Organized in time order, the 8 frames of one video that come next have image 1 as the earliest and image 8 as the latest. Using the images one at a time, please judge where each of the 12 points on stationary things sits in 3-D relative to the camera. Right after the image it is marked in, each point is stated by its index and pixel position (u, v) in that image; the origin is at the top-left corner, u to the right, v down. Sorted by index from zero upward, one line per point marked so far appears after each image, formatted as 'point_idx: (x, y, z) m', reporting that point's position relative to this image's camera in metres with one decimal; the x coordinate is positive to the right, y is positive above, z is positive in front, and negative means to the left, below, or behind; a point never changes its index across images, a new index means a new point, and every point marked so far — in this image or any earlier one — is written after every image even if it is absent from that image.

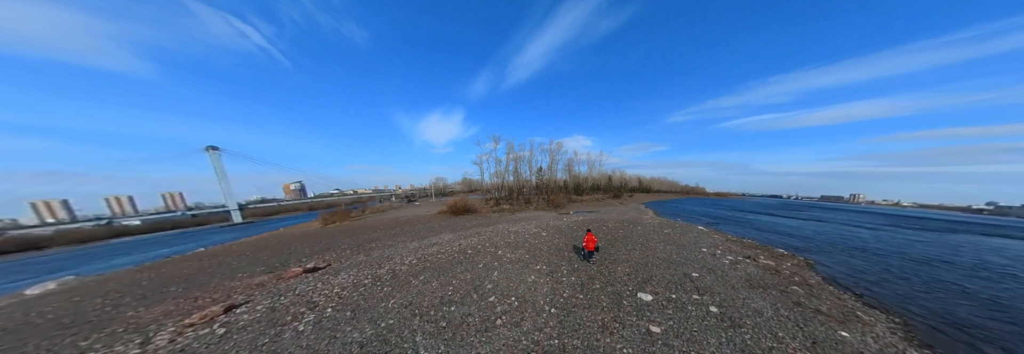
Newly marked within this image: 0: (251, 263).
0: (-13.4, -4.4, +9.7) m
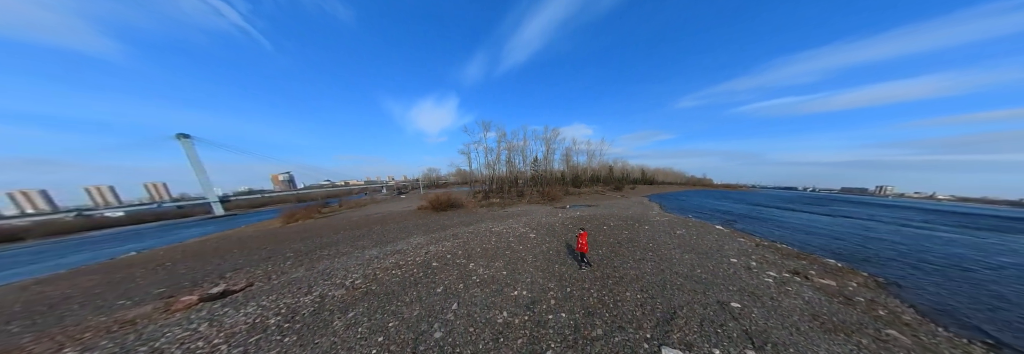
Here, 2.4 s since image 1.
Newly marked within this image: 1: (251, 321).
0: (-14.3, -4.2, +7.6) m
1: (-6.4, -3.5, +4.5) m
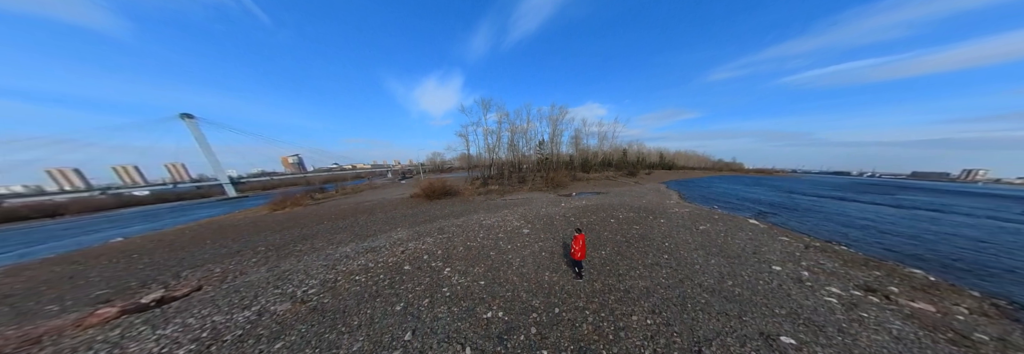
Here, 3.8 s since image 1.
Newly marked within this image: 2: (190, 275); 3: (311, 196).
0: (-14.8, -3.7, +7.0) m
1: (-7.0, -3.4, +3.6) m
2: (-11.9, -3.5, +7.0) m
3: (-21.5, -2.0, +20.0) m
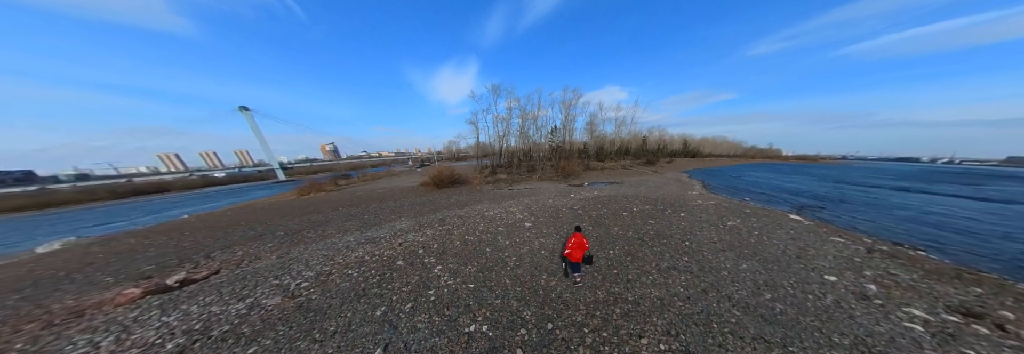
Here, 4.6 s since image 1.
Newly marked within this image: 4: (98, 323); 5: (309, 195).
0: (-14.7, -3.3, +7.9) m
1: (-7.3, -3.3, +3.8) m
2: (-11.9, -3.2, +7.6) m
3: (-20.2, -0.6, +21.4) m
4: (-9.8, -3.4, +4.5) m
5: (-18.0, -1.6, +16.6) m
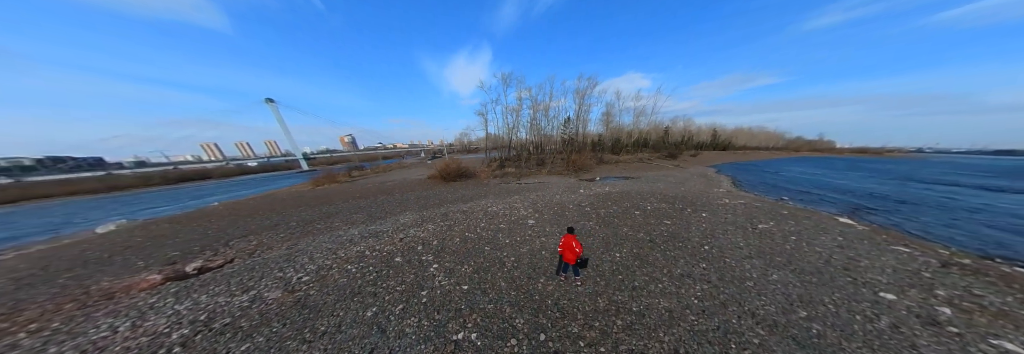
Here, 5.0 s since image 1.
0: (-14.6, -2.9, +8.5) m
1: (-7.5, -3.2, +4.0) m
2: (-11.8, -2.8, +8.0) m
3: (-19.2, +0.5, +22.1) m
4: (-9.9, -3.2, +4.8) m
5: (-17.3, -0.8, +17.3) m
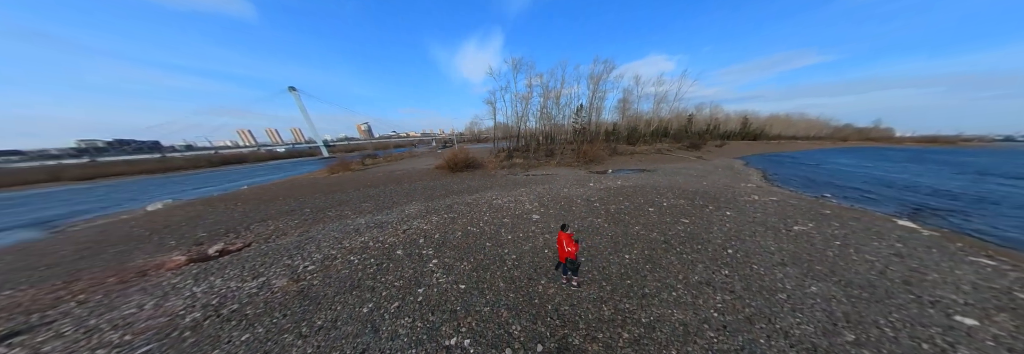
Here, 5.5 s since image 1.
0: (-14.4, -2.4, +9.1) m
1: (-7.5, -3.0, +4.2) m
2: (-11.6, -2.3, +8.5) m
3: (-18.1, +1.9, +22.8) m
4: (-9.9, -3.0, +5.2) m
5: (-16.5, +0.4, +18.0) m
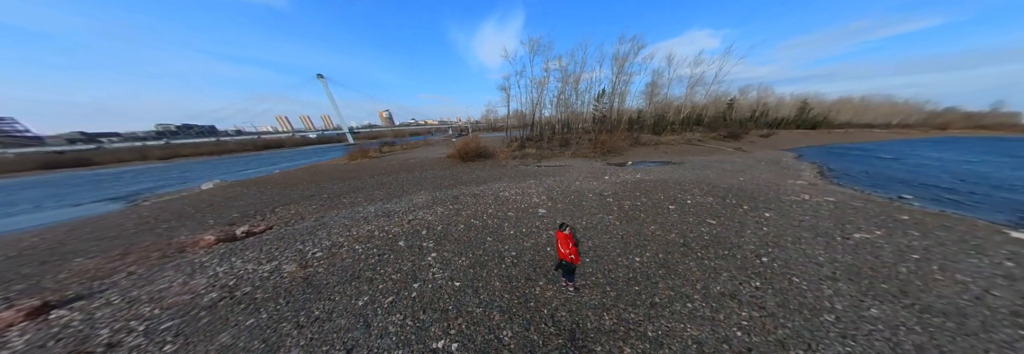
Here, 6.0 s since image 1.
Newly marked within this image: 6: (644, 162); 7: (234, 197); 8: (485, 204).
0: (-14.0, -1.6, +10.0) m
1: (-7.6, -2.7, +4.6) m
2: (-11.3, -1.7, +9.1) m
3: (-16.5, +3.6, +23.6) m
4: (-9.9, -2.6, +5.7) m
5: (-15.3, +1.7, +18.8) m
6: (+13.7, +1.6, +19.3) m
7: (-17.7, -1.4, +12.1) m
8: (-1.1, -1.2, +8.2) m
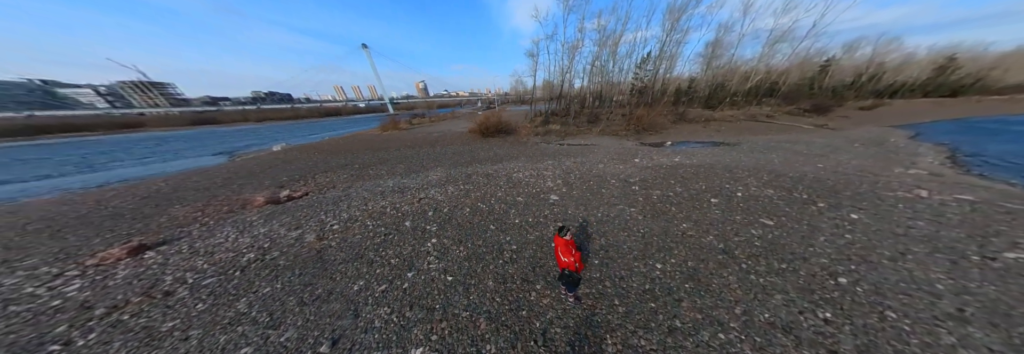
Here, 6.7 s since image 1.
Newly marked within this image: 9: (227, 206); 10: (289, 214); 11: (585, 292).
0: (-13.0, +0.2, +11.4) m
1: (-7.5, -2.0, +5.2) m
2: (-10.5, -0.1, +10.1) m
3: (-13.2, +7.2, +24.3) m
4: (-9.6, -1.5, +6.7) m
5: (-12.8, +4.7, +19.7) m
6: (+15.9, +2.8, +16.0) m
7: (-16.3, +1.0, +13.9) m
8: (-0.5, -0.4, +7.7) m
9: (-11.9, -1.3, +7.7) m
10: (-8.0, -1.4, +6.7) m
11: (+1.6, -2.5, +4.0) m
